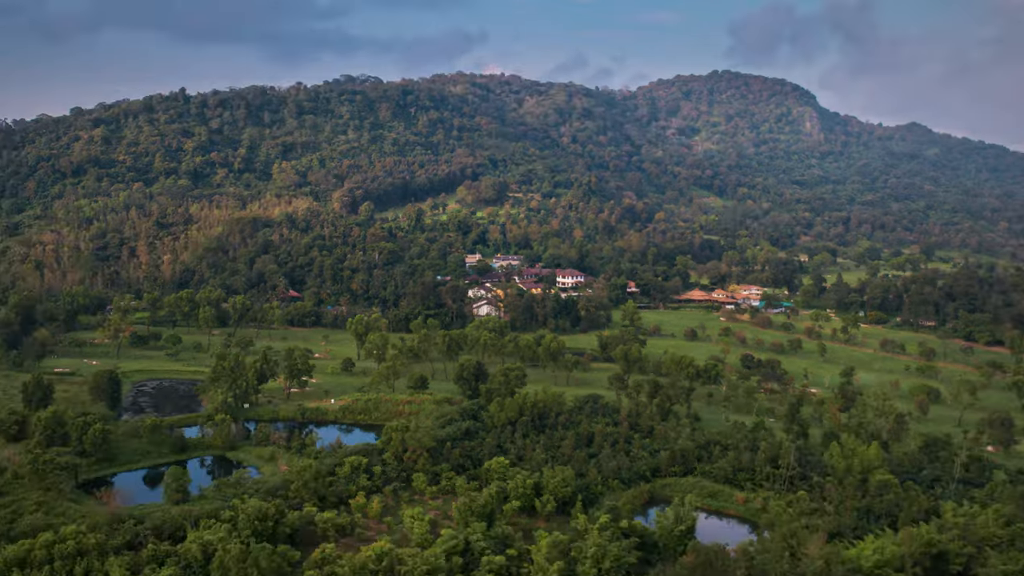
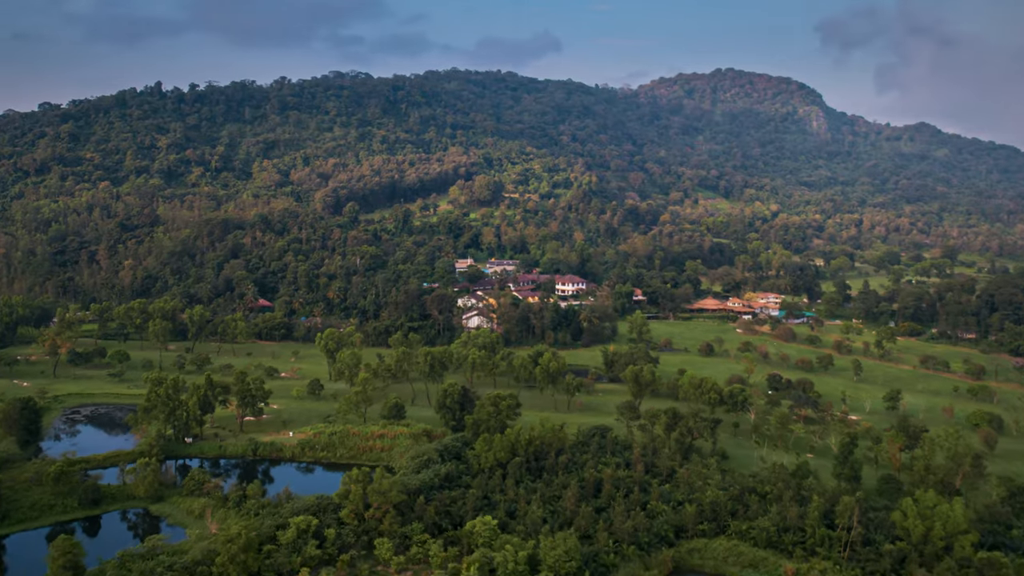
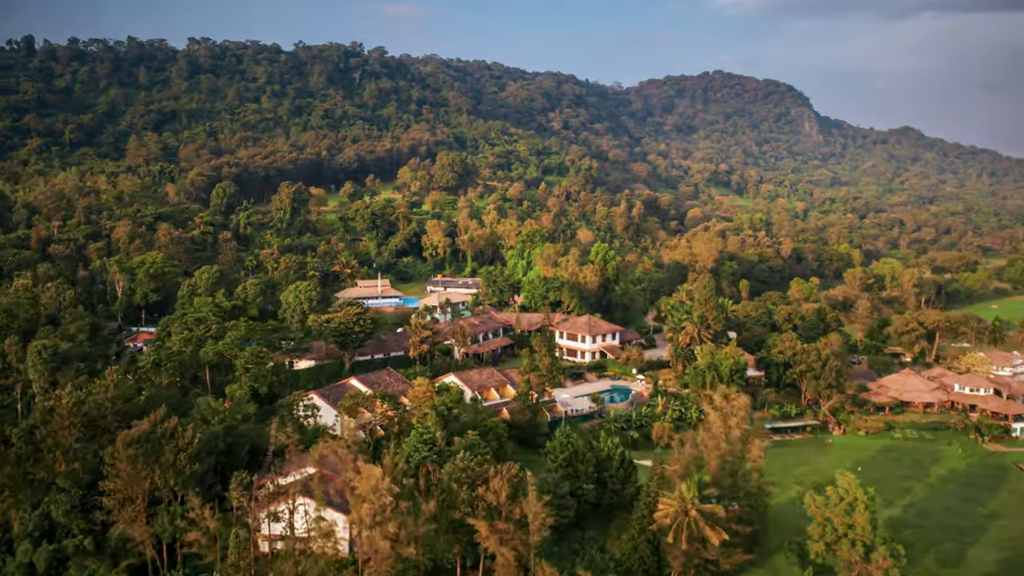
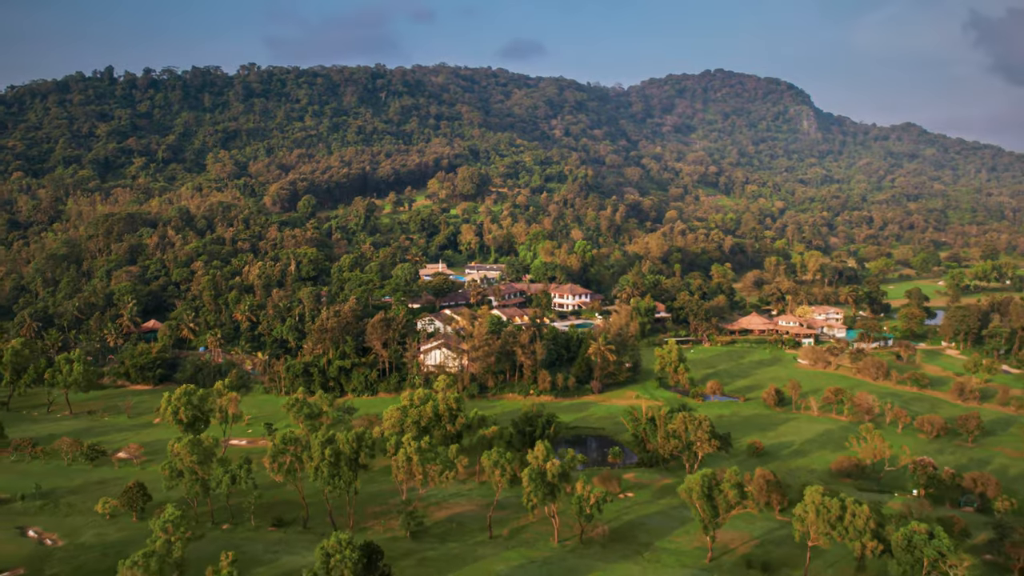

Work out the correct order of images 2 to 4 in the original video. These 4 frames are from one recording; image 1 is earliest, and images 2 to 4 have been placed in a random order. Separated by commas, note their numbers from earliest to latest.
2, 4, 3
